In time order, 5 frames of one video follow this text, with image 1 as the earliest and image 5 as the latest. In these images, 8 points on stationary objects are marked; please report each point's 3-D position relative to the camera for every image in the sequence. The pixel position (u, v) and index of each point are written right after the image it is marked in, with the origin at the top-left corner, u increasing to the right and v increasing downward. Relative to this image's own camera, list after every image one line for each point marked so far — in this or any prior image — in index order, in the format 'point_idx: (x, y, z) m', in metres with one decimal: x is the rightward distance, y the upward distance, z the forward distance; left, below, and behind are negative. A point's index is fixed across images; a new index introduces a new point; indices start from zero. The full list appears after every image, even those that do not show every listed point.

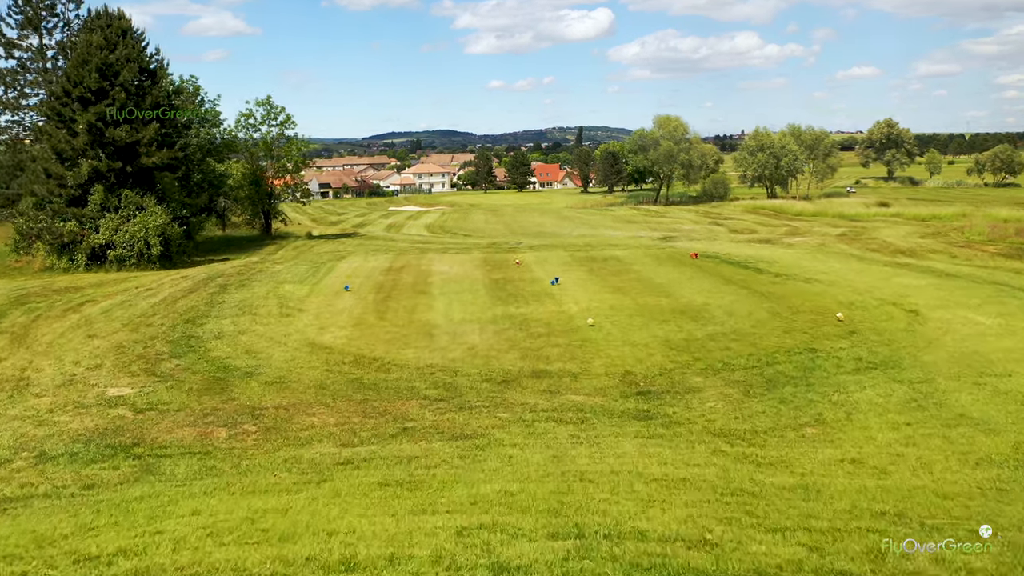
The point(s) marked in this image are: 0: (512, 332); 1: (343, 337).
0: (0.0, -0.7, +10.7) m
1: (-2.6, -0.8, +10.8) m
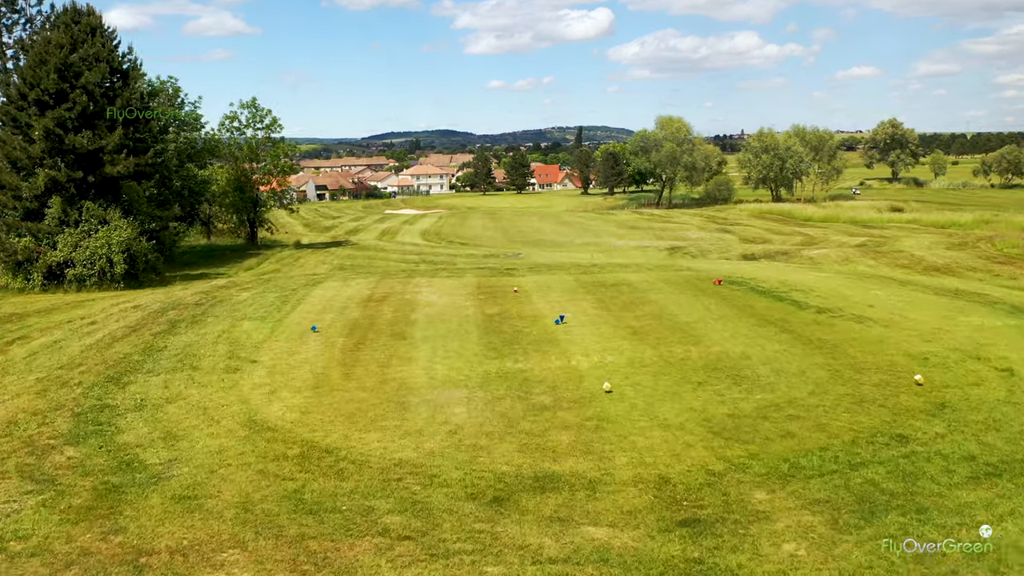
0: (0.0, -1.4, +8.5) m
1: (-2.7, -1.5, +8.5) m
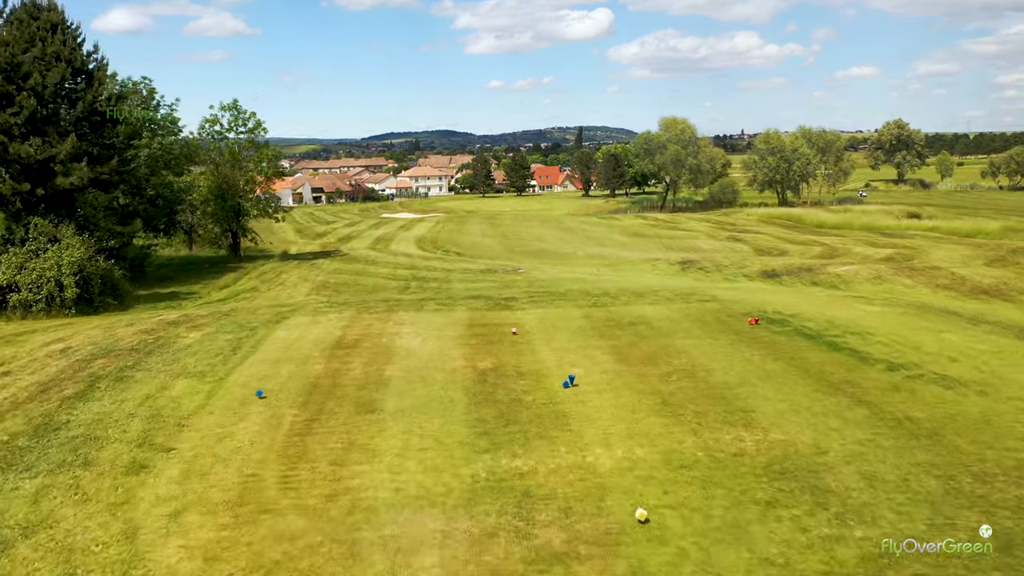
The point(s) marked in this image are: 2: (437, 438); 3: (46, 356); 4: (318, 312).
0: (-0.1, -2.2, +5.9) m
1: (-2.7, -2.3, +6.0) m
2: (-0.9, -1.8, +8.3) m
3: (-9.0, -1.3, +13.5) m
4: (-4.5, -0.6, +16.1) m
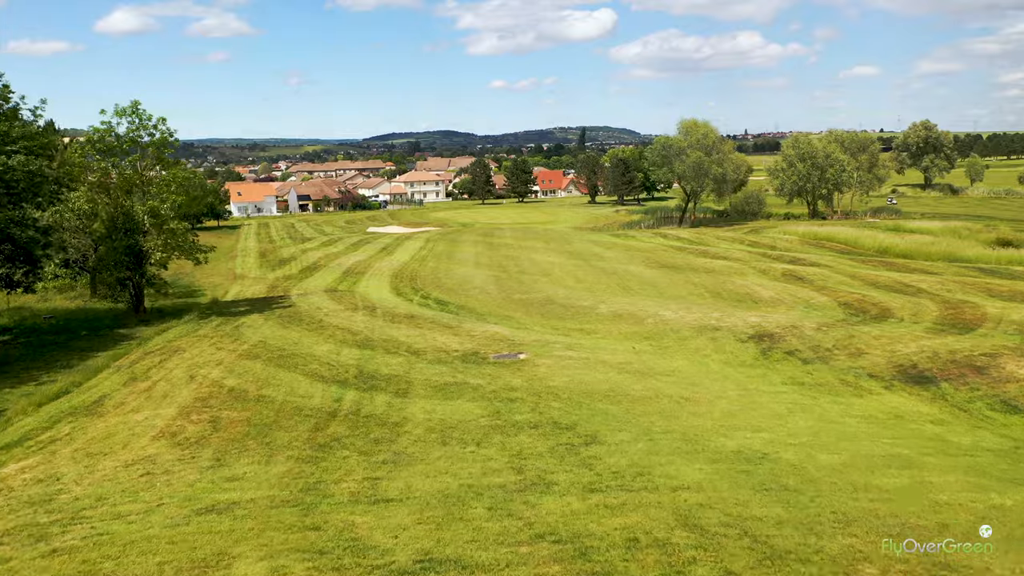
0: (-0.3, -5.0, -4.4) m
1: (-2.9, -5.1, -4.3) m
2: (-1.1, -4.6, -2.1) m
3: (-9.1, -4.1, +3.2) m
4: (-4.6, -3.4, +5.8) m
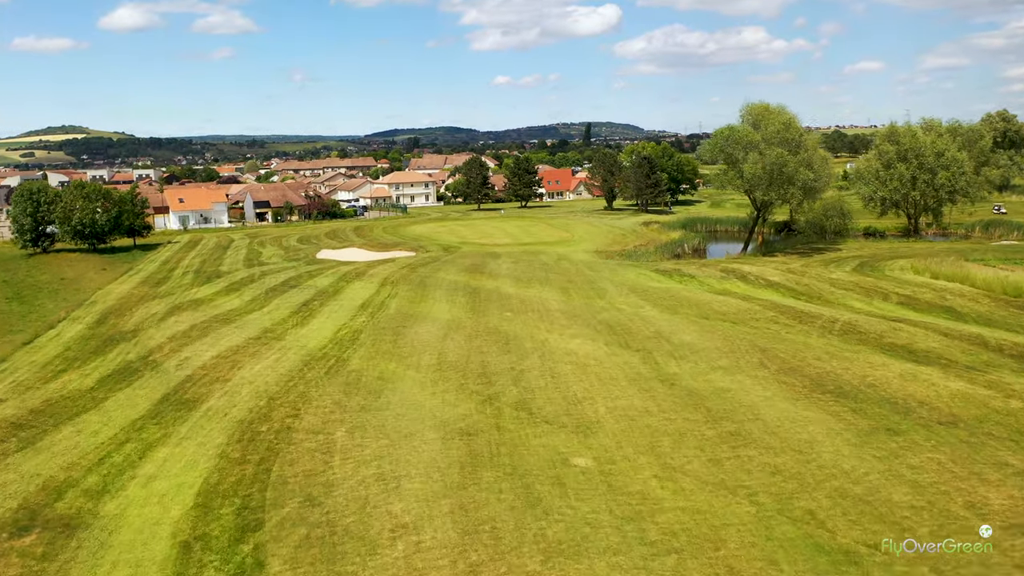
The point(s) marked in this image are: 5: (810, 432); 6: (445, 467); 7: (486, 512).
0: (-0.7, -10.0, -28.2) m
1: (-3.3, -10.0, -28.1) m
2: (-1.5, -9.5, -25.8) m
3: (-9.6, -9.0, -20.5) m
4: (-5.0, -8.3, -18.0) m
5: (+8.1, -3.7, +17.9) m
6: (-1.7, -4.3, +15.8) m
7: (-0.6, -4.6, +13.7) m
